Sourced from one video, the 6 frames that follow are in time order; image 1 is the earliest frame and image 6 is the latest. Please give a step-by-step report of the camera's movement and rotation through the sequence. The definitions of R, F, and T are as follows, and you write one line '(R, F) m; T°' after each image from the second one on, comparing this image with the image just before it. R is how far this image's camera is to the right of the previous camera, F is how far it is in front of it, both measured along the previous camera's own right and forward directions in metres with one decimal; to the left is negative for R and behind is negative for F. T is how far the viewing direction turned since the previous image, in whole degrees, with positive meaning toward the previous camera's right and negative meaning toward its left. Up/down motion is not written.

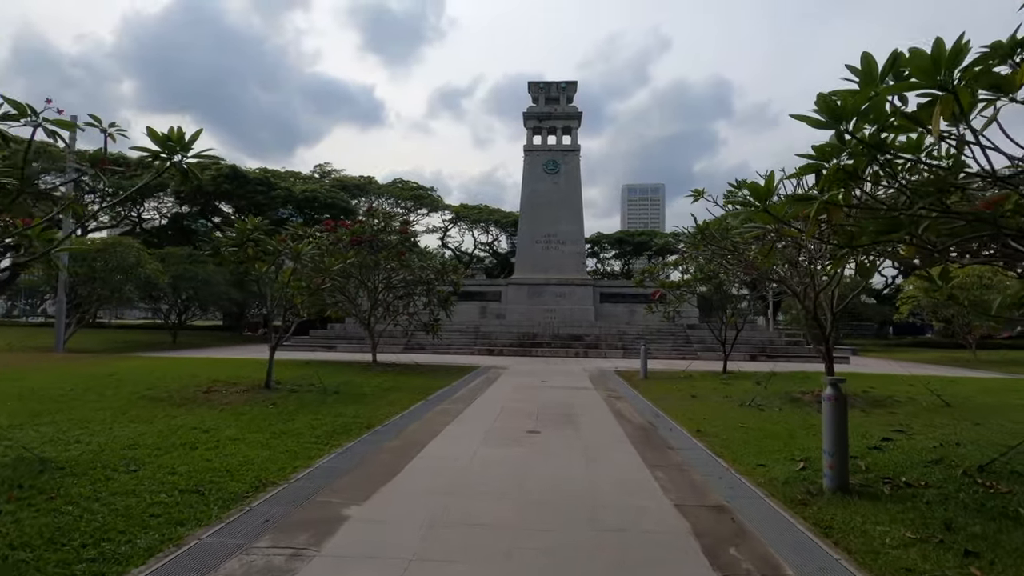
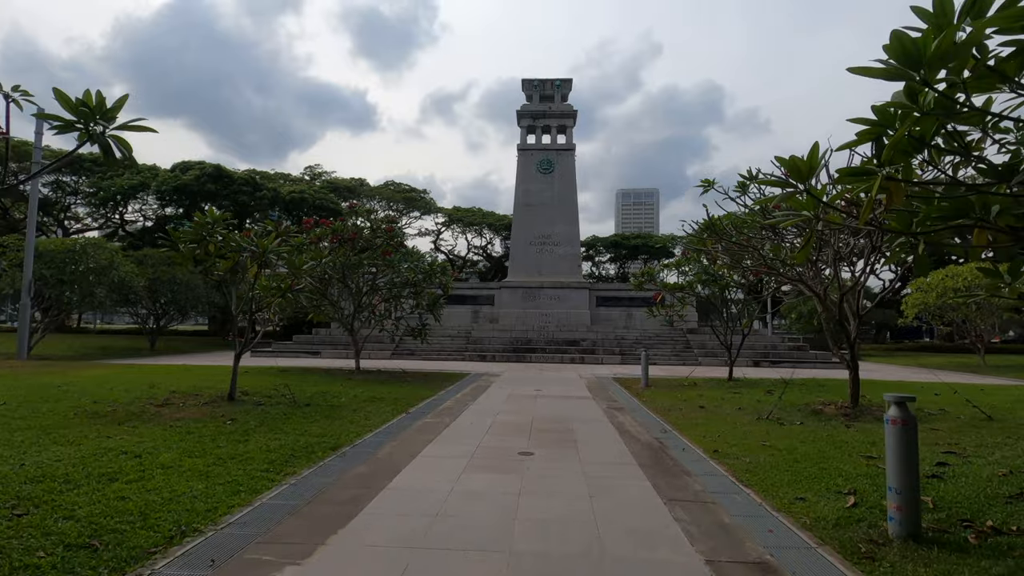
(0.0, +0.9) m; +1°
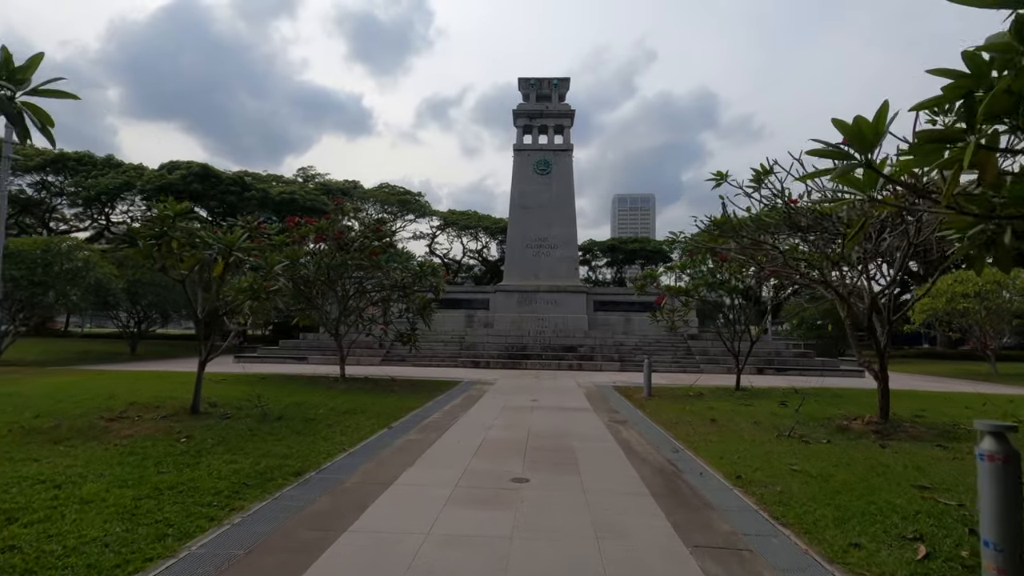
(0.0, +0.8) m; 0°
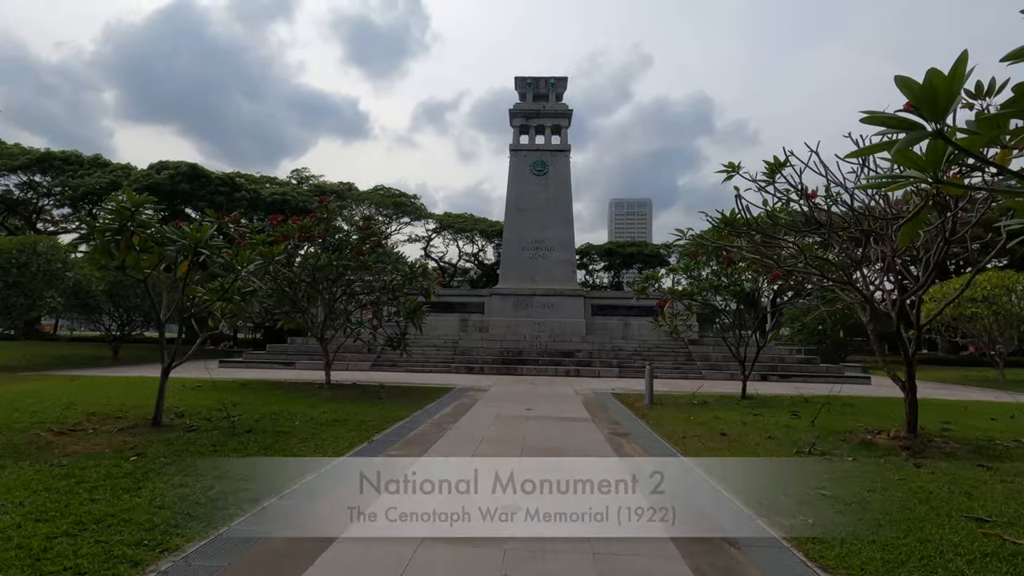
(0.0, +0.6) m; 0°
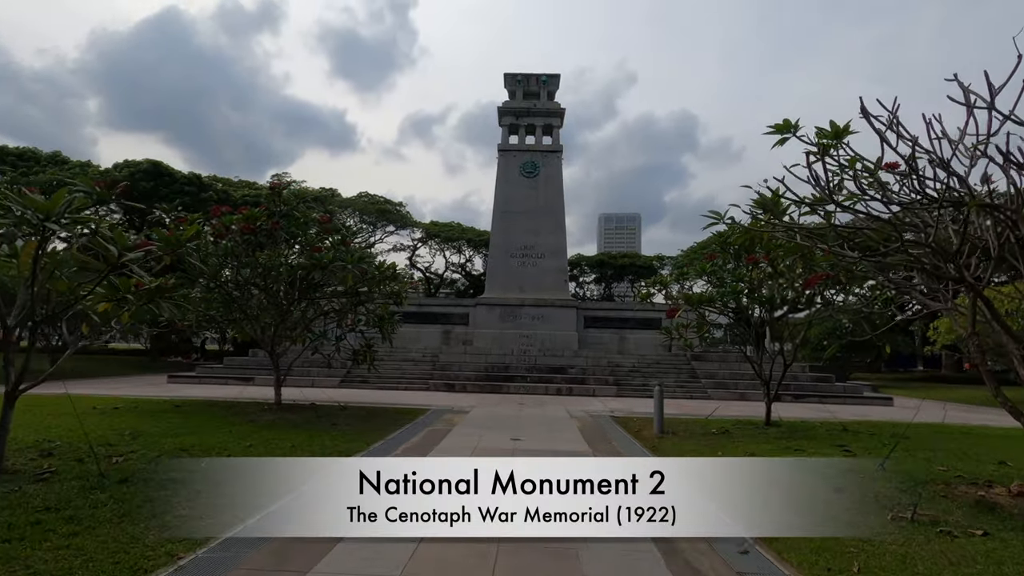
(+0.1, +1.9) m; +1°
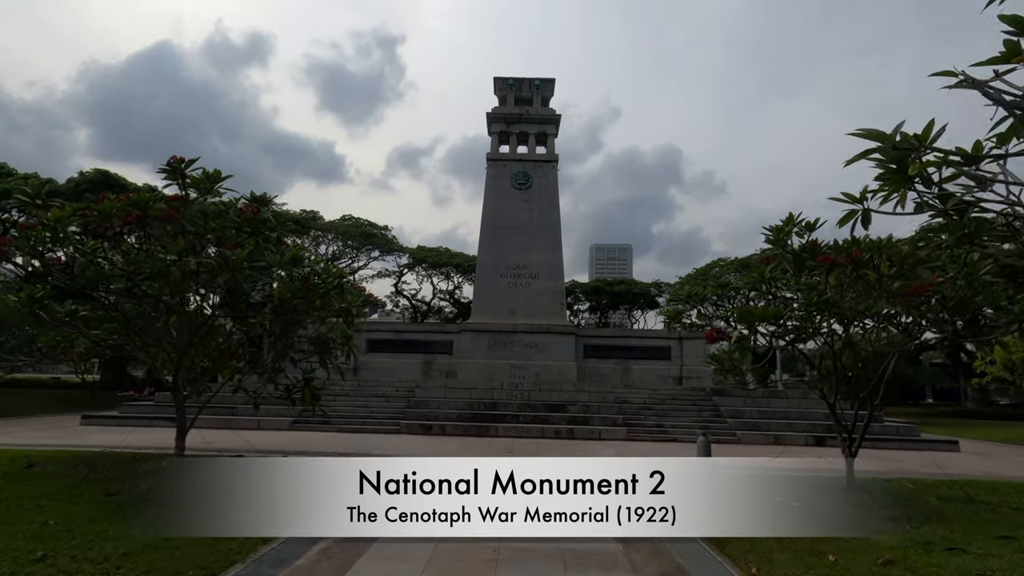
(0.0, +2.7) m; +1°
